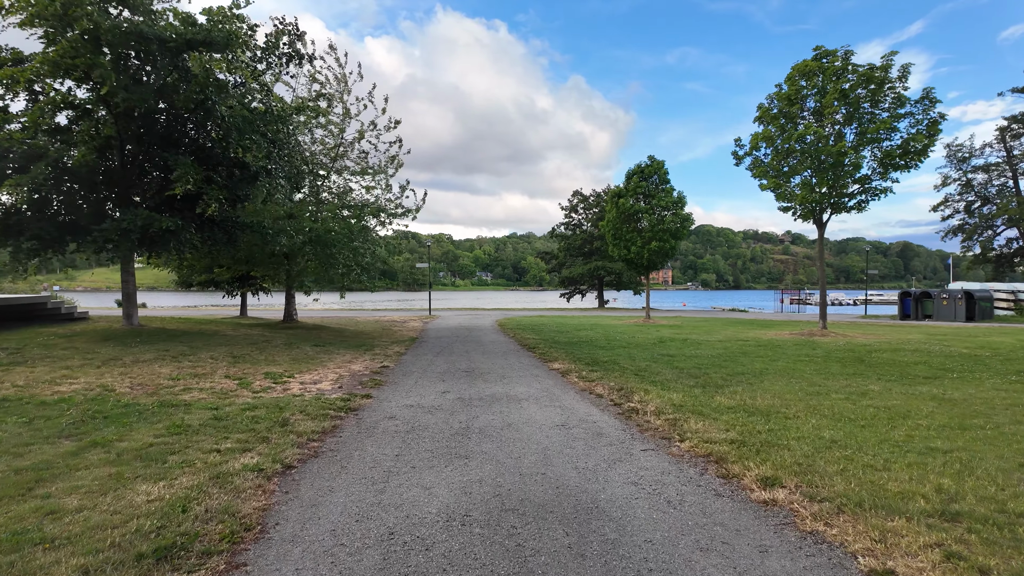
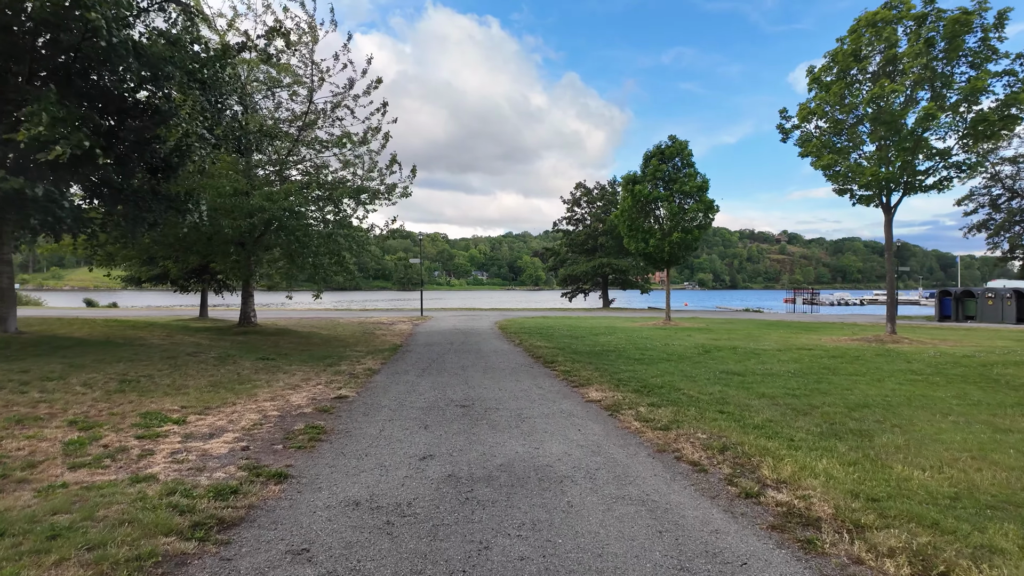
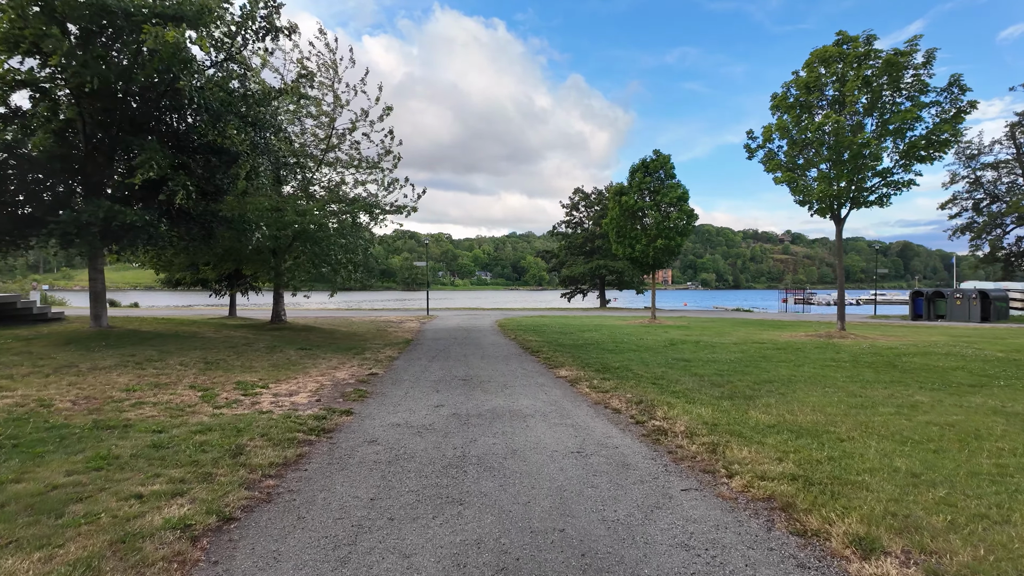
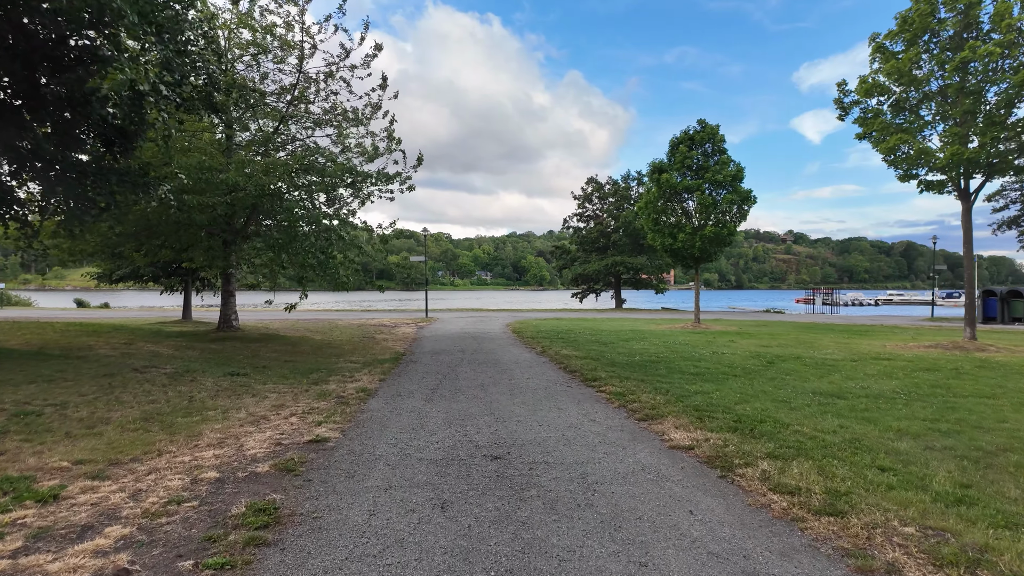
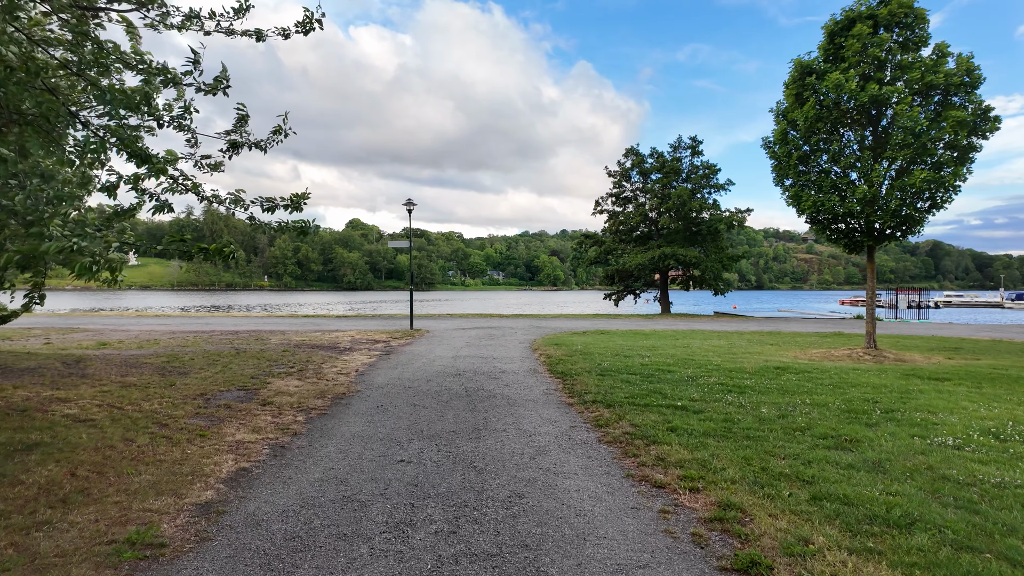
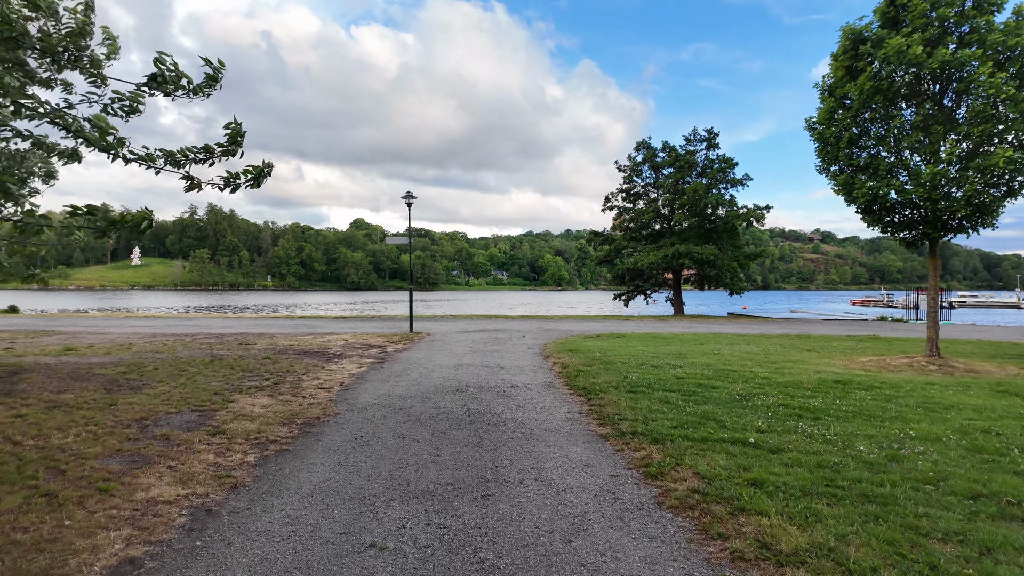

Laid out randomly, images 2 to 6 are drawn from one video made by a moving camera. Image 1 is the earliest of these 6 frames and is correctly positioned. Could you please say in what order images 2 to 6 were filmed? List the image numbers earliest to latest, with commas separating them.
3, 2, 4, 5, 6
